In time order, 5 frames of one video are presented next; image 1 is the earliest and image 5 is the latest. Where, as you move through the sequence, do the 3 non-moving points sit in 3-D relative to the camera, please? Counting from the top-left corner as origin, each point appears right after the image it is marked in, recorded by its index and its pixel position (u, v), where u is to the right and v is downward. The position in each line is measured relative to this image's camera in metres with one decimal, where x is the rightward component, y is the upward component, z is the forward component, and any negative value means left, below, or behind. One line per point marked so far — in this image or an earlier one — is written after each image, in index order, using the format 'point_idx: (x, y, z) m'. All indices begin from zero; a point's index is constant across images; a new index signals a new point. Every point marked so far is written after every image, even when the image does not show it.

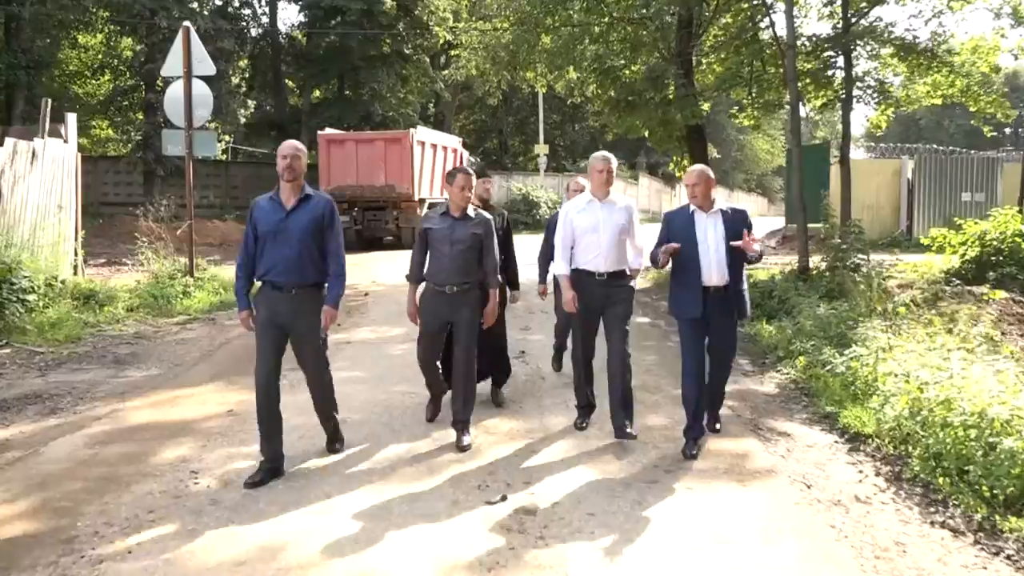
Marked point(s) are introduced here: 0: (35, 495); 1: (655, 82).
0: (-2.3, -1.0, +4.3) m
1: (+2.2, +3.1, +13.6) m
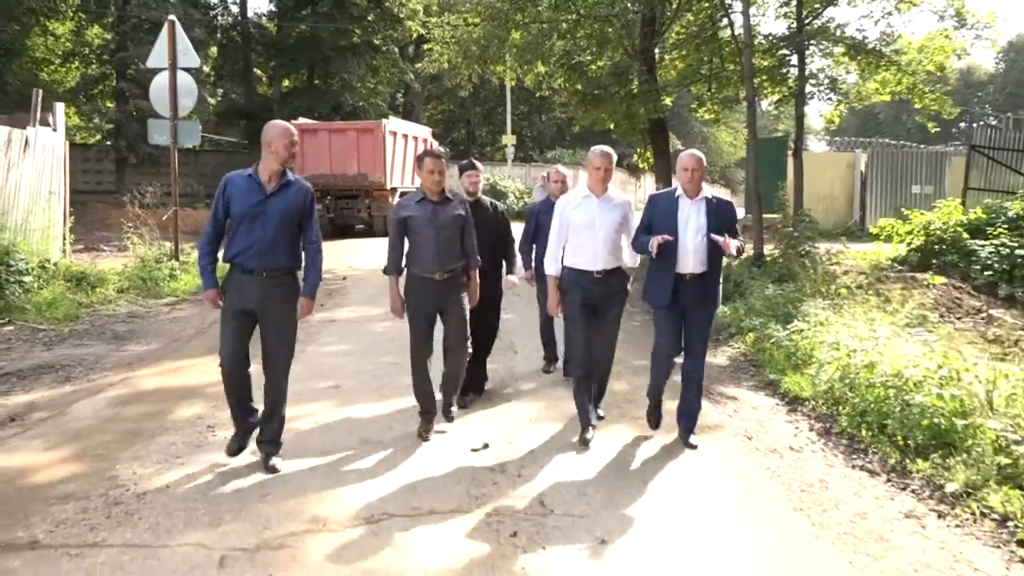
0: (-2.4, -0.9, +4.9) m
1: (+1.7, +3.4, +14.3) m
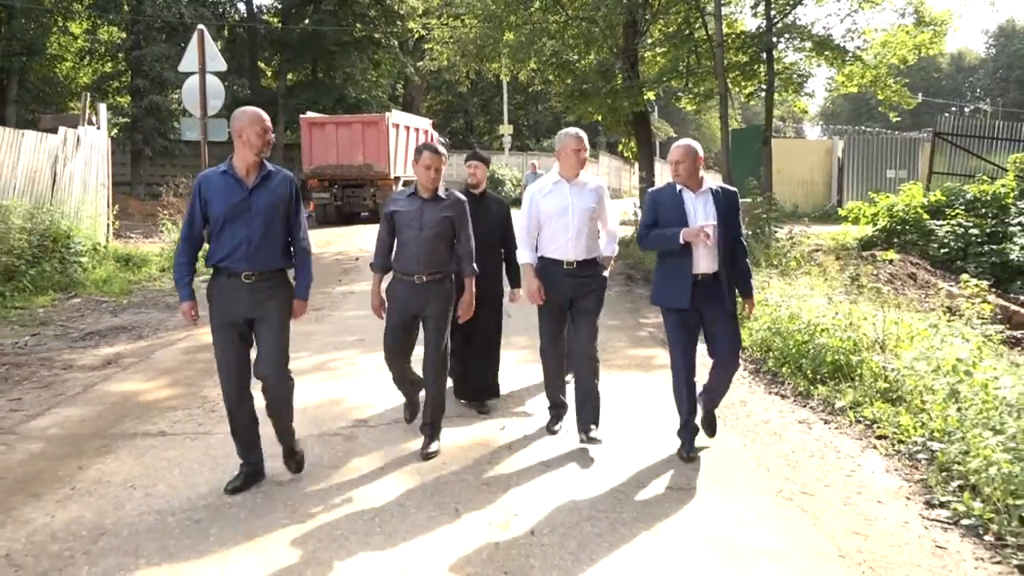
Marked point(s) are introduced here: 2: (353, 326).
0: (-2.5, -0.6, +6.4) m
1: (+1.6, +3.7, +15.7) m
2: (-1.6, -0.4, +8.7) m
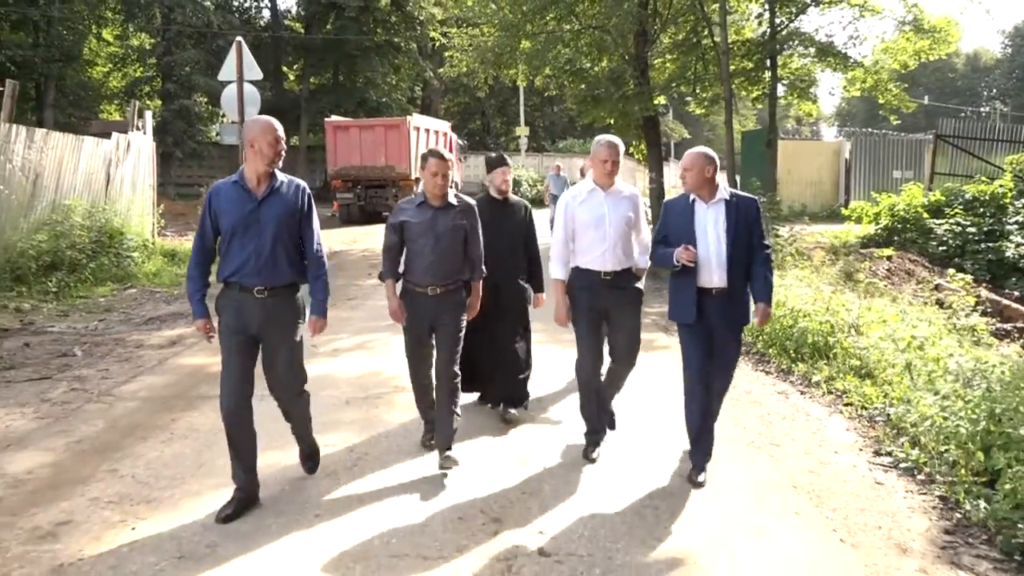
0: (-2.4, -0.5, +7.4) m
1: (+1.9, +3.8, +16.6) m
2: (-1.4, -0.3, +9.6) m
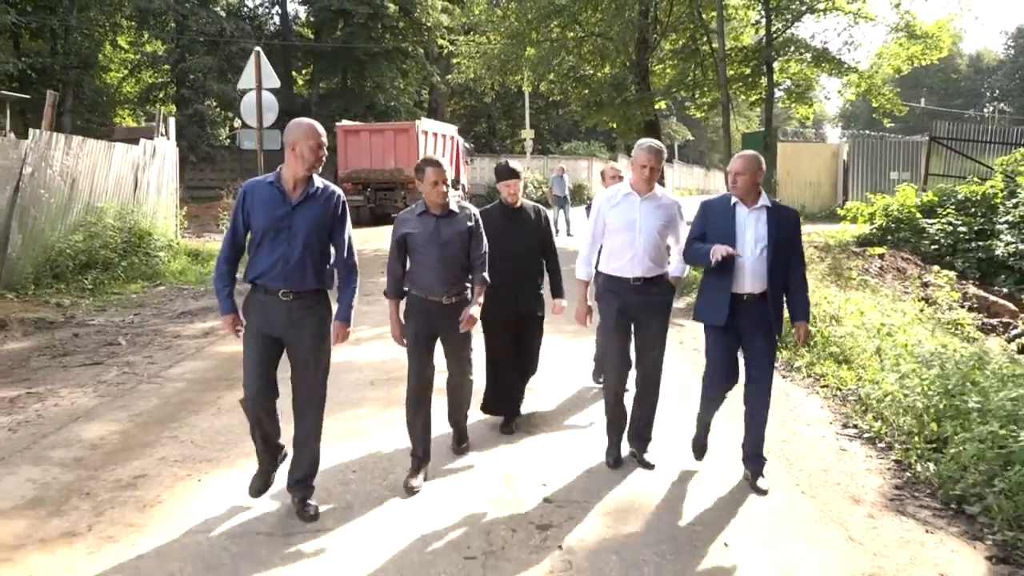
0: (-2.3, -0.5, +8.1) m
1: (+2.0, +3.9, +17.3) m
2: (-1.3, -0.2, +10.3) m
